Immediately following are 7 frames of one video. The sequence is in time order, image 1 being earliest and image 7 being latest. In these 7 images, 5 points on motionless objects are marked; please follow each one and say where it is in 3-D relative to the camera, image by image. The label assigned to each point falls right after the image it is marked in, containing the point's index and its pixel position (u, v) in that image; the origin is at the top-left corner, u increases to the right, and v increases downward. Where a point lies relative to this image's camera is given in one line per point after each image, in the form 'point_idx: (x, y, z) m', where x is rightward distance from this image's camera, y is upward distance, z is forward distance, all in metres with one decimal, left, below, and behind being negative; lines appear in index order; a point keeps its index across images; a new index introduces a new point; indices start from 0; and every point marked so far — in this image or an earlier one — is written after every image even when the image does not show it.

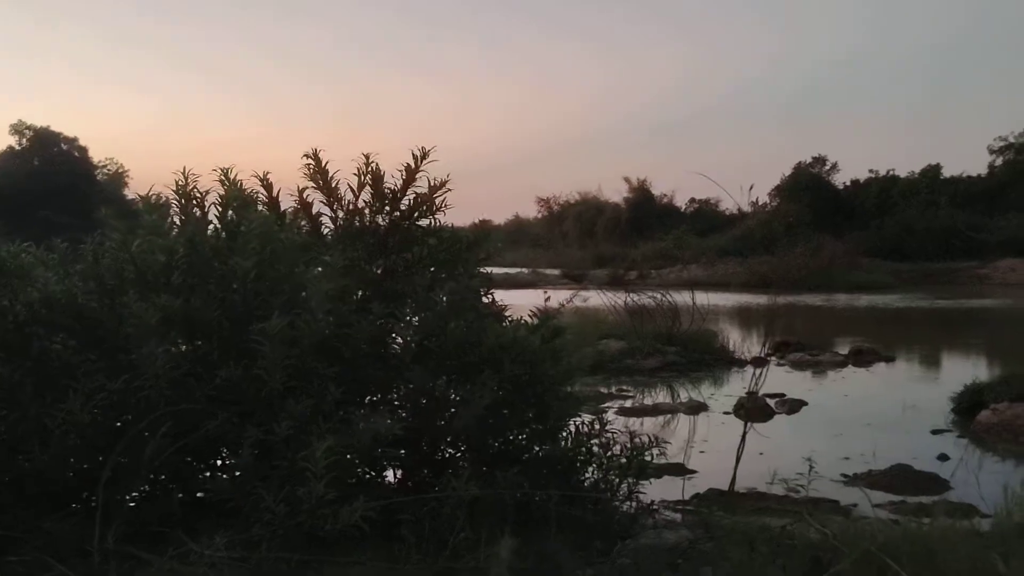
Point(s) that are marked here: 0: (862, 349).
0: (+6.8, -1.2, +17.1) m
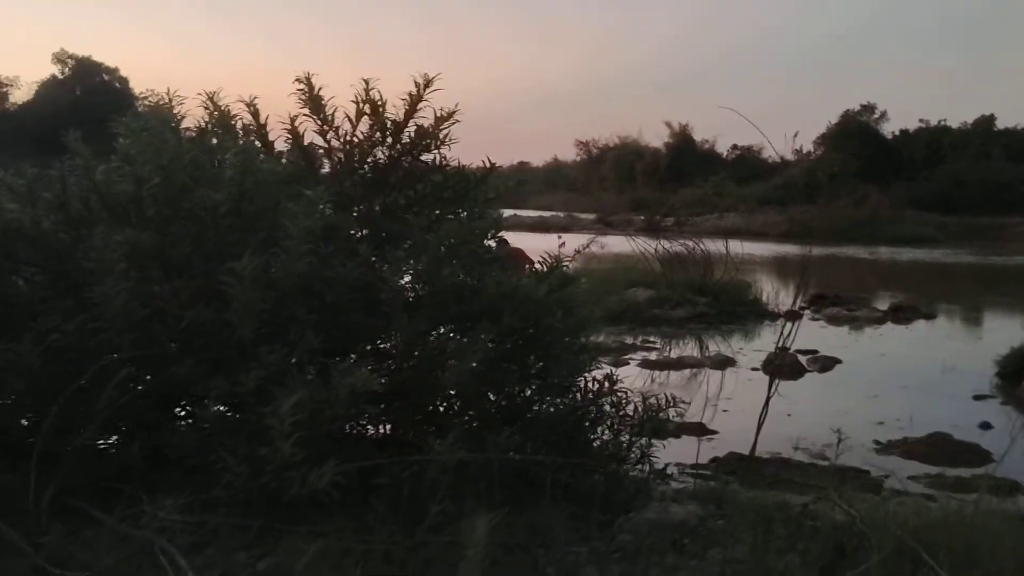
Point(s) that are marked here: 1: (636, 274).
0: (+7.3, -0.3, +16.4) m
1: (+2.4, +0.3, +17.1) m
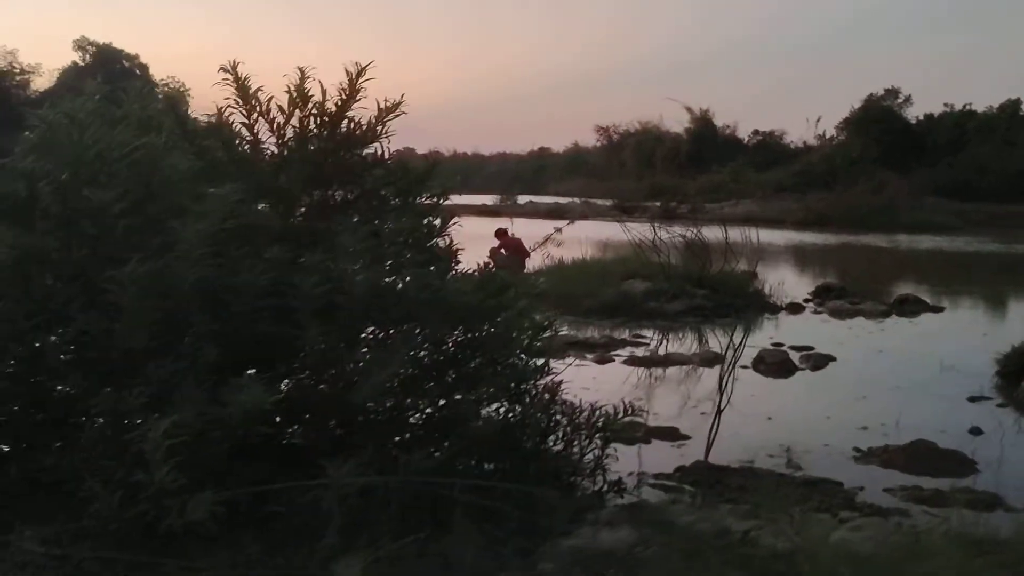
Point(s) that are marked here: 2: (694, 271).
0: (+7.2, -0.2, +15.9) m
1: (+2.3, +0.4, +16.7) m
2: (+3.3, +0.3, +16.3) m
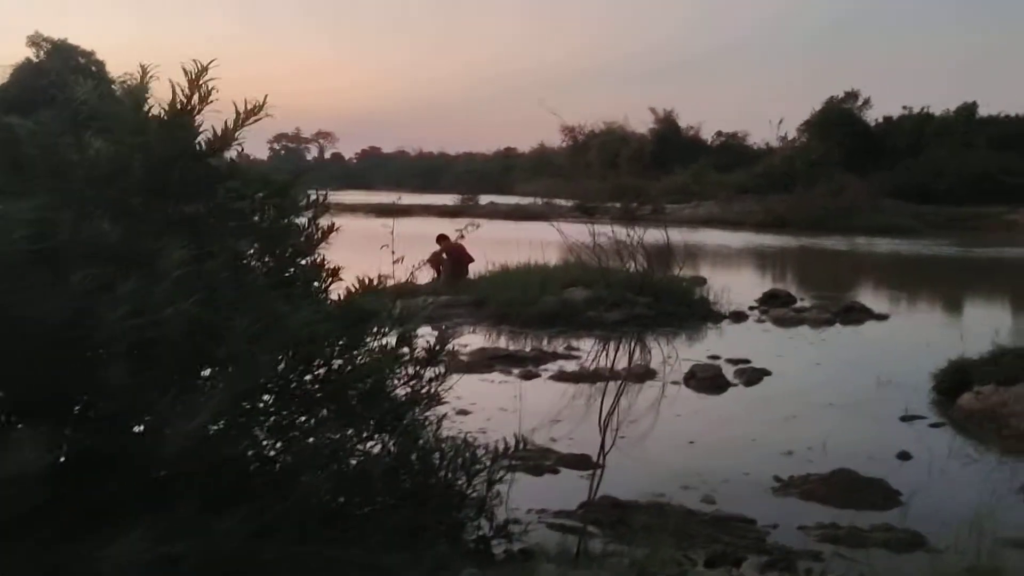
0: (+6.0, -0.3, +15.6) m
1: (+1.2, +0.3, +16.2) m
2: (+2.2, +0.2, +15.8) m
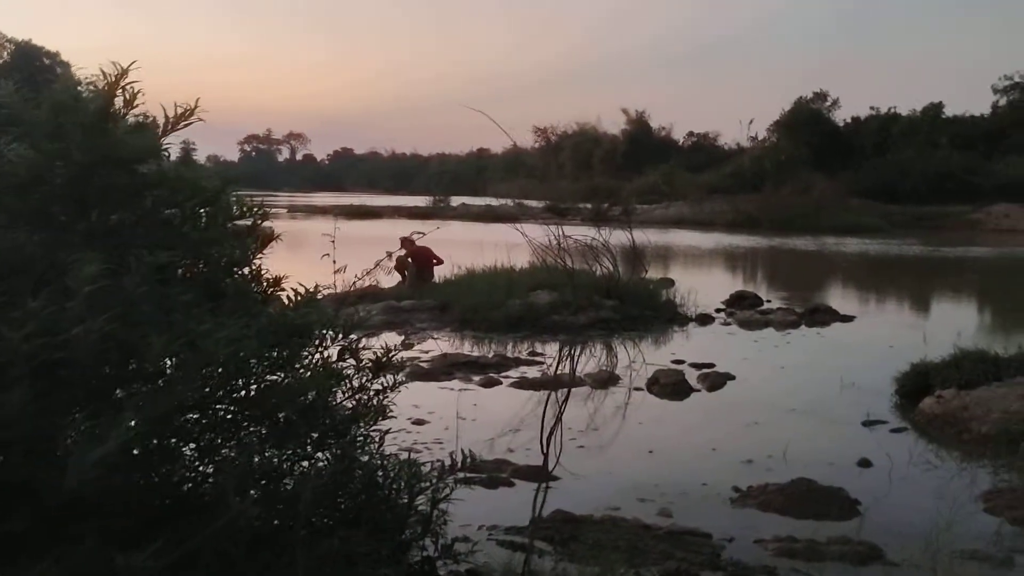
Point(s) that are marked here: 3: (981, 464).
0: (+5.4, -0.3, +15.6) m
1: (+0.6, +0.2, +16.1) m
2: (+1.6, +0.1, +15.7) m
3: (+3.8, -1.4, +7.2) m
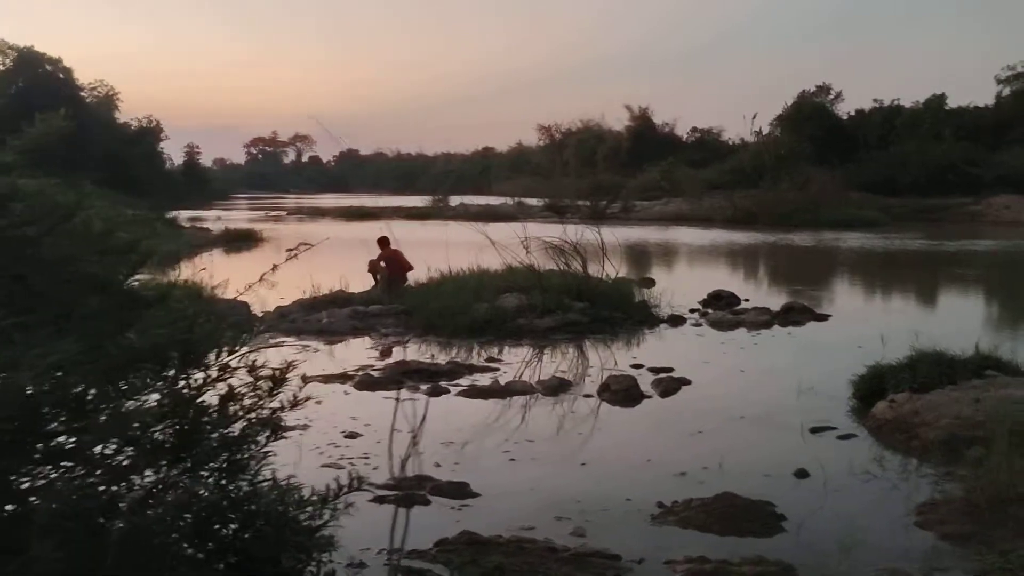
0: (+4.9, -0.3, +15.3) m
1: (0.0, +0.2, +15.8) m
2: (+1.1, +0.1, +15.4) m
3: (+3.3, -1.5, +6.9) m
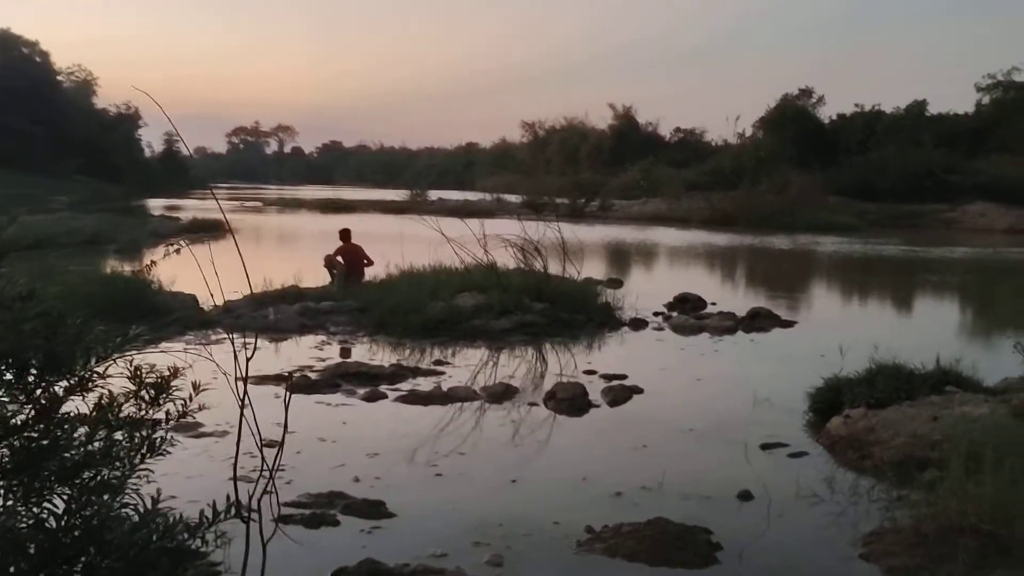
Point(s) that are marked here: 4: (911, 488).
0: (+4.2, -0.4, +14.9) m
1: (-0.7, +0.2, +15.3) m
2: (+0.4, +0.1, +14.9) m
3: (+2.7, -1.5, +6.5) m
4: (+3.0, -1.5, +6.5) m
